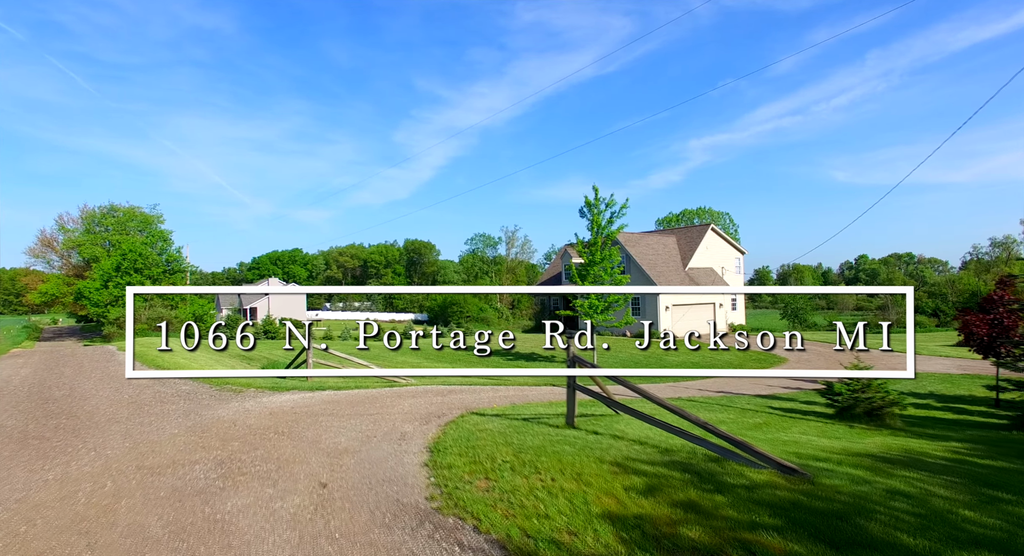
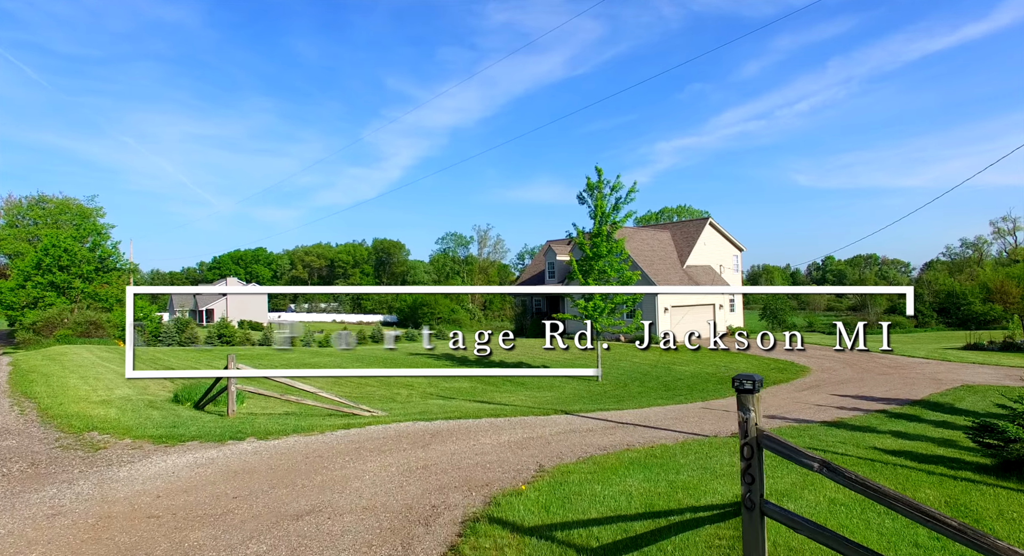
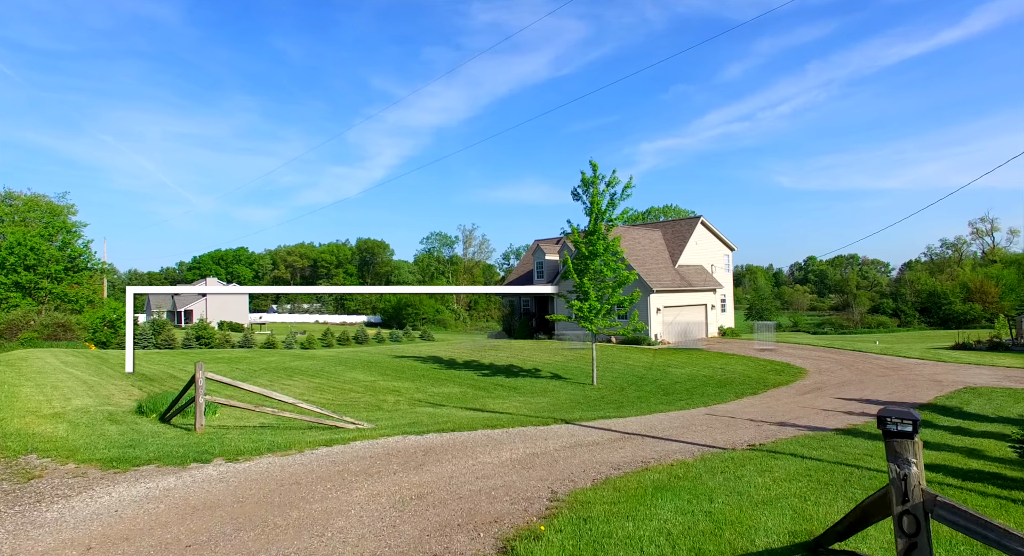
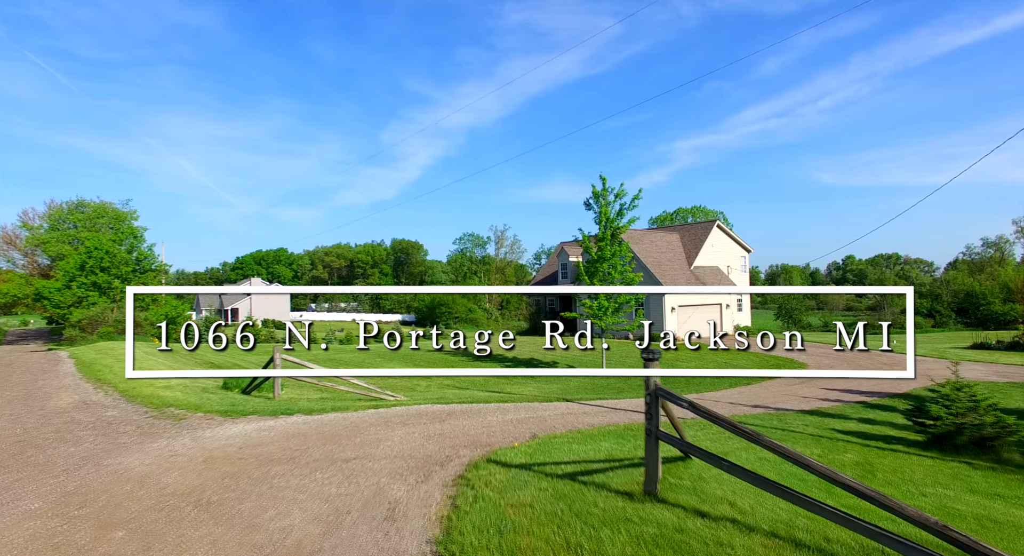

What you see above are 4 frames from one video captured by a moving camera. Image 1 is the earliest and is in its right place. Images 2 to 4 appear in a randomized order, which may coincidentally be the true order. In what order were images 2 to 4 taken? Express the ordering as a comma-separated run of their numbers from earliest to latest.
4, 2, 3
